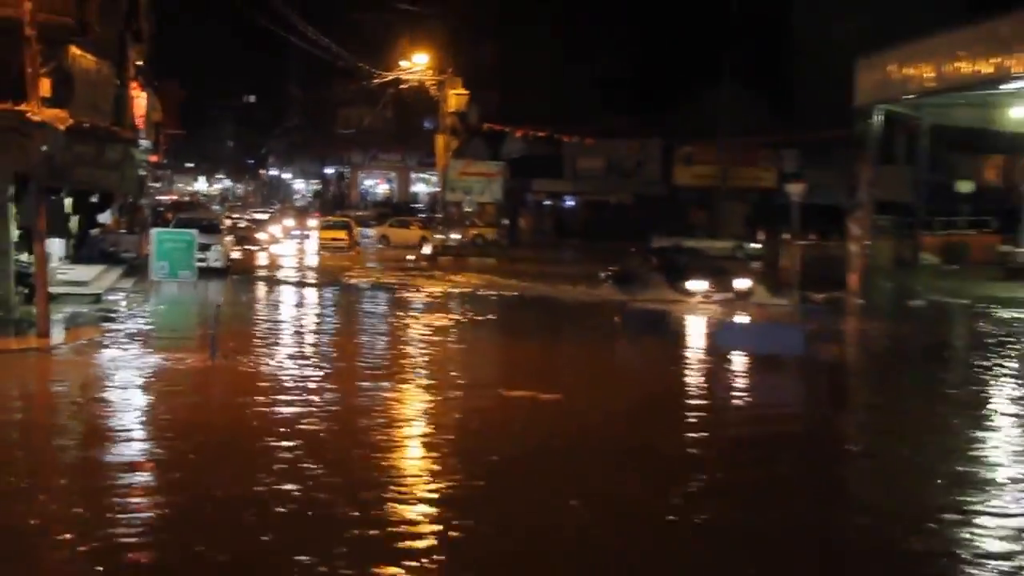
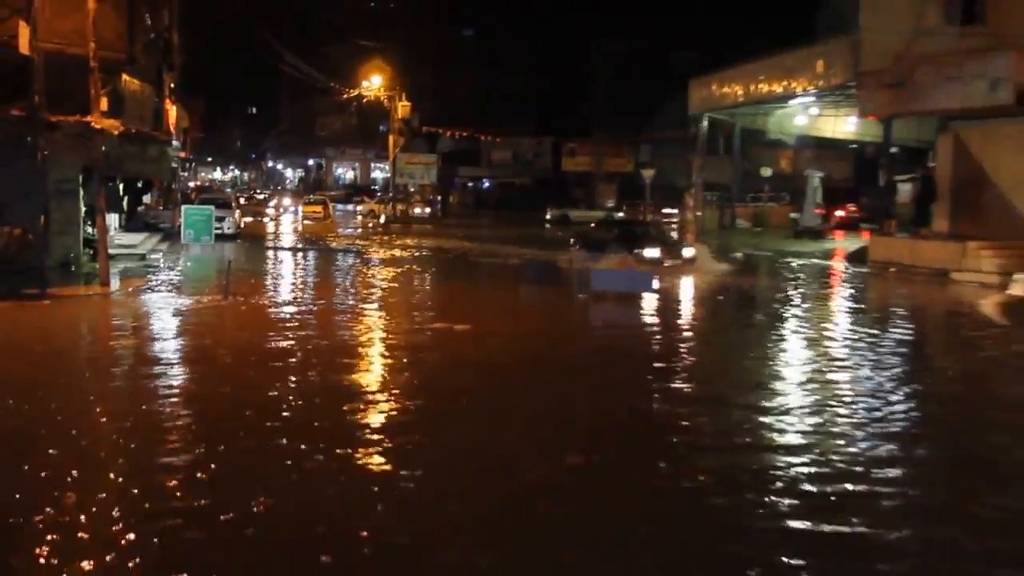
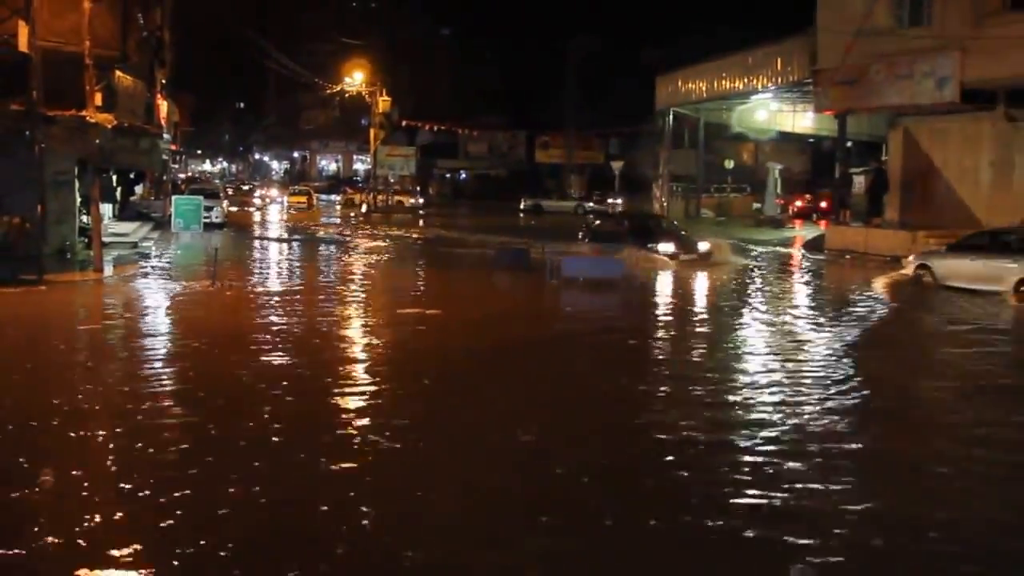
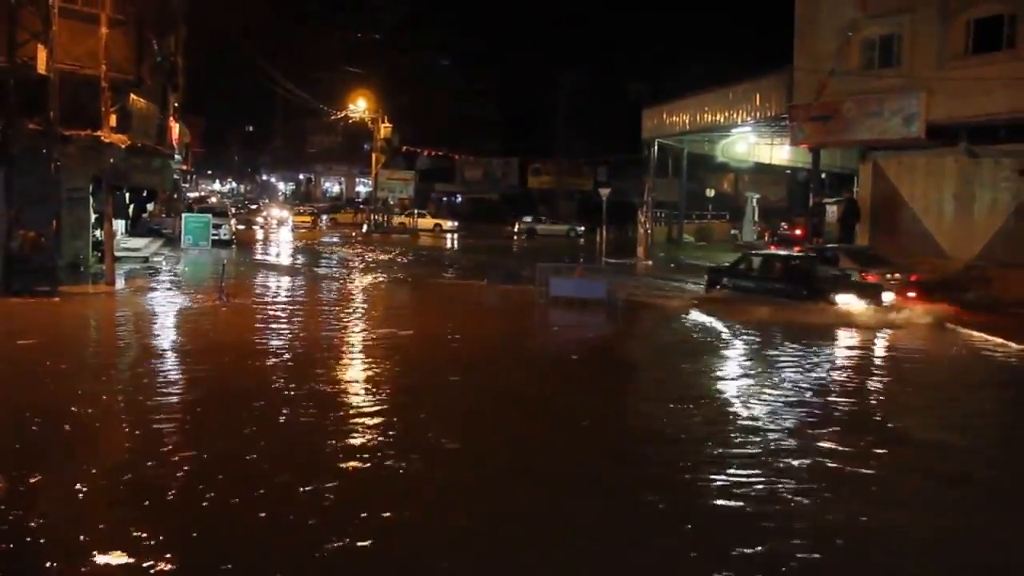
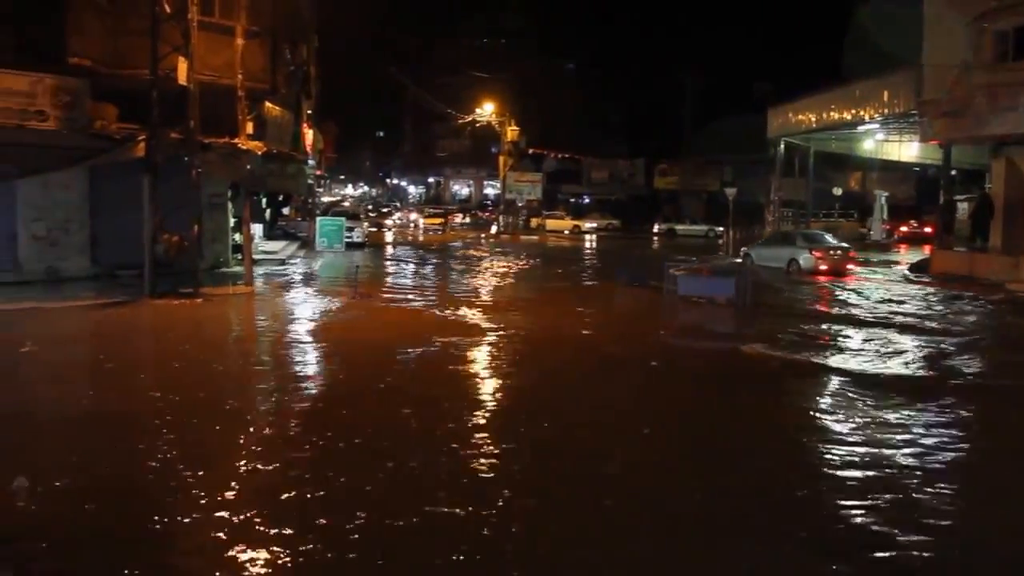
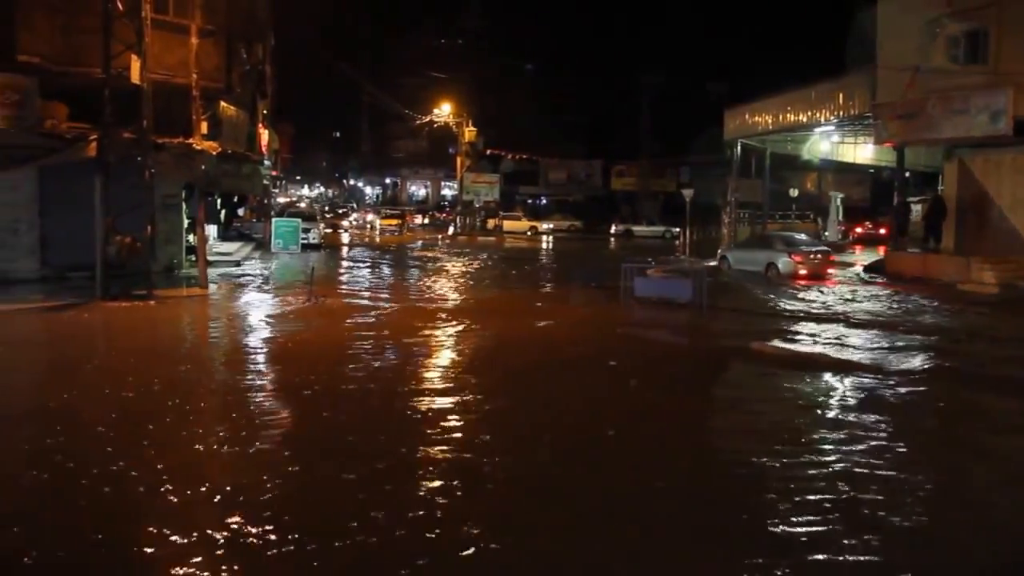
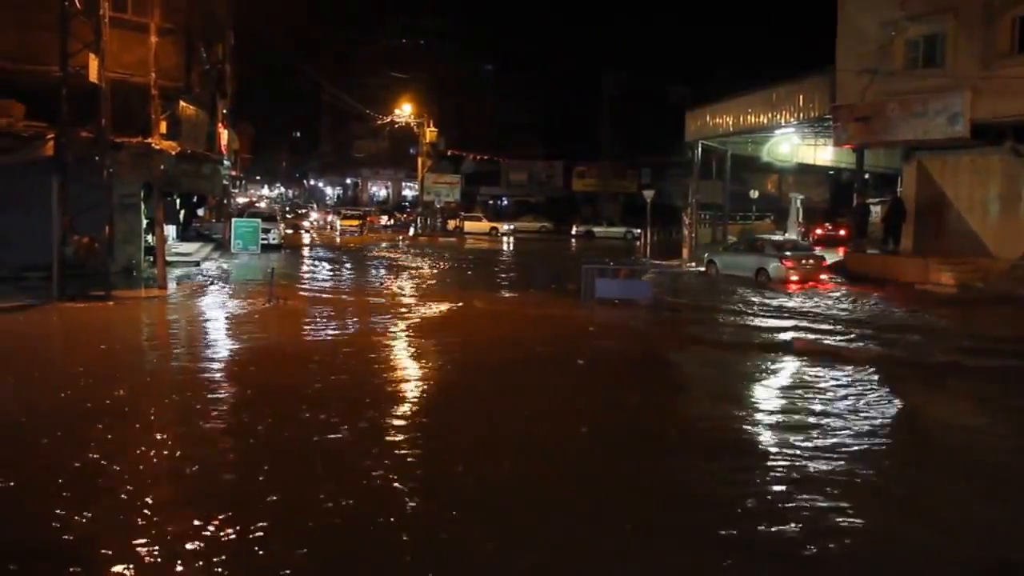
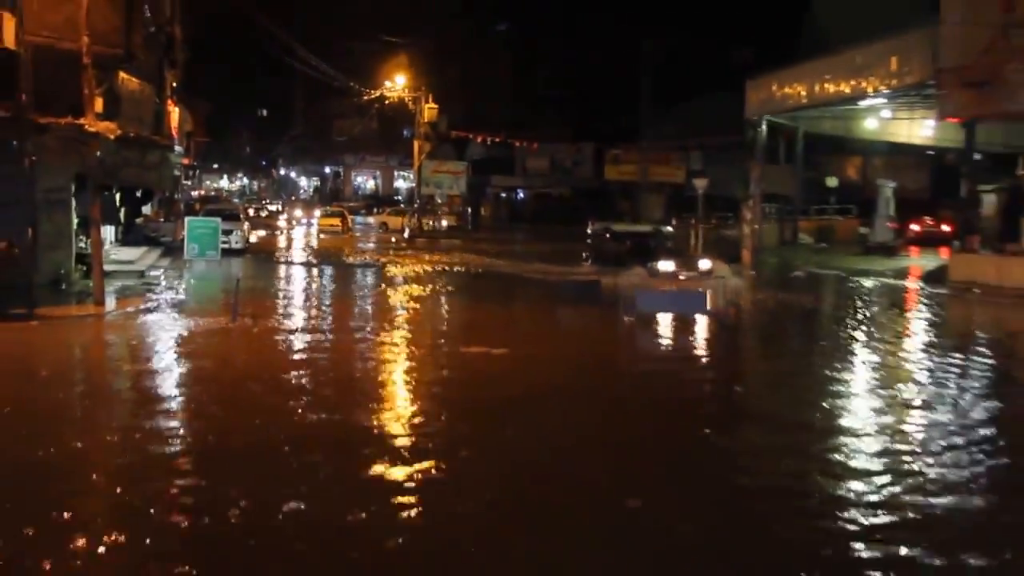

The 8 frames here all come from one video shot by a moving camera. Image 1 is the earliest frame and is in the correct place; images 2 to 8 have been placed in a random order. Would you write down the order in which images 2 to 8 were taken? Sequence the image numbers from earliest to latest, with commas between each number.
8, 2, 3, 4, 7, 6, 5
